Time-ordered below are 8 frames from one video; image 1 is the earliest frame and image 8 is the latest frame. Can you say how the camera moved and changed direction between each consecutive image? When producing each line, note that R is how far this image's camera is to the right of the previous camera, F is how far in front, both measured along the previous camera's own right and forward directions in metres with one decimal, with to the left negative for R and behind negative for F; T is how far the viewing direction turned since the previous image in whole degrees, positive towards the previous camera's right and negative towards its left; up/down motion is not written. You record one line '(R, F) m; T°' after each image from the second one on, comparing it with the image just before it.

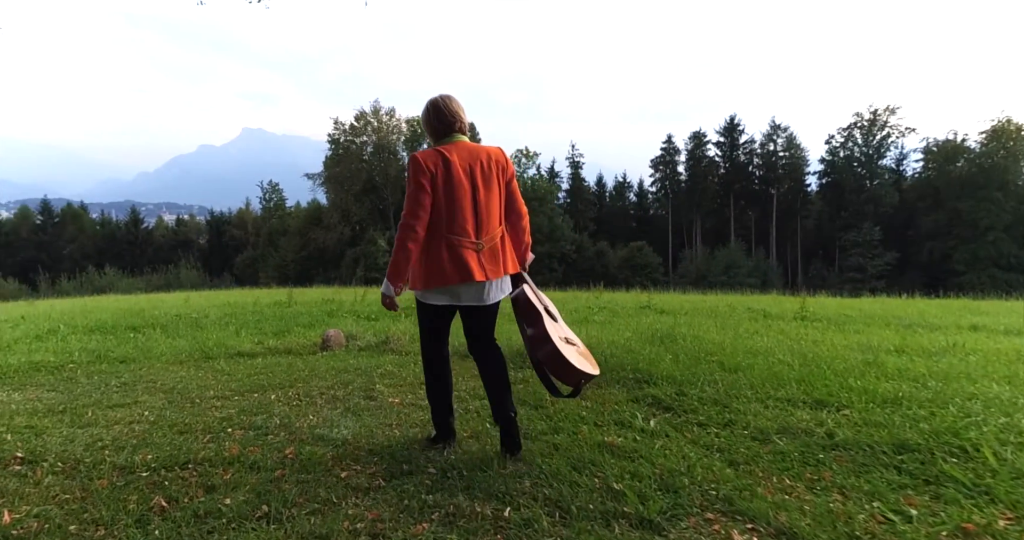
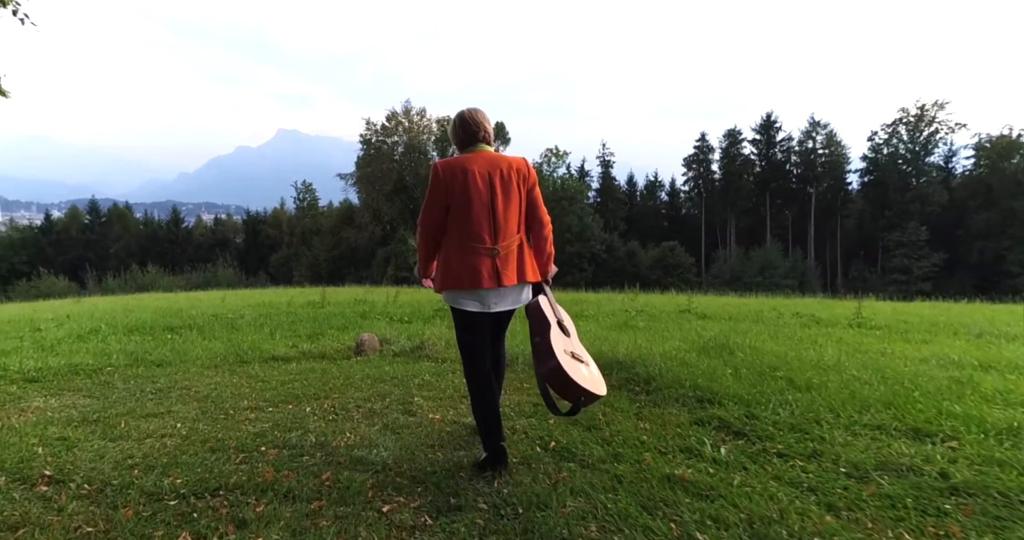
(-0.1, +0.3) m; -3°
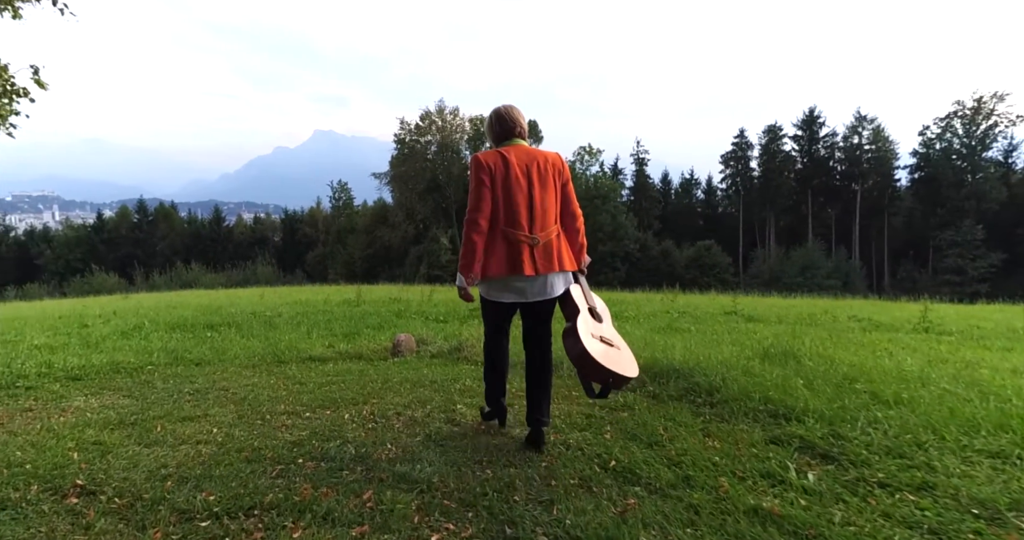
(-0.1, +0.3) m; -3°
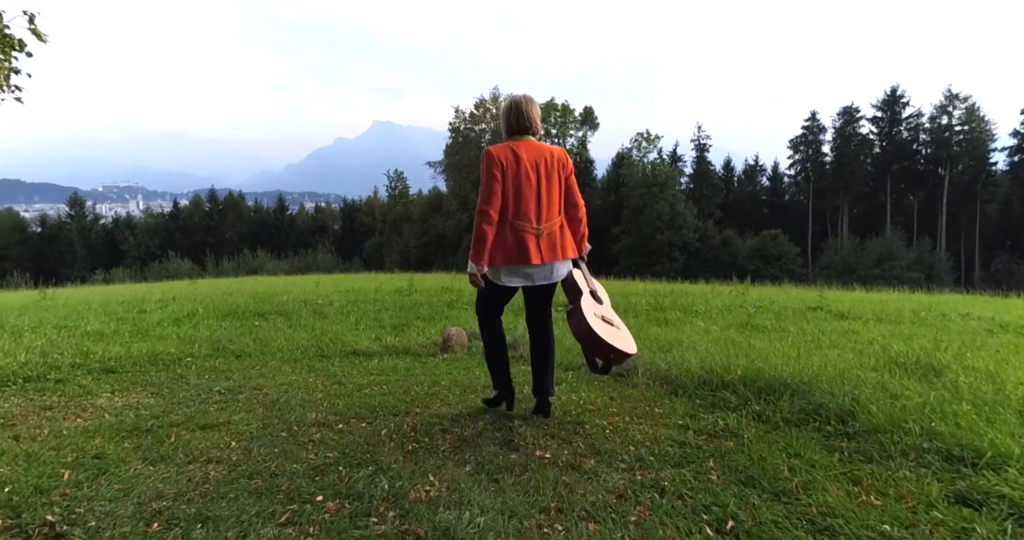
(-0.1, +0.8) m; -5°
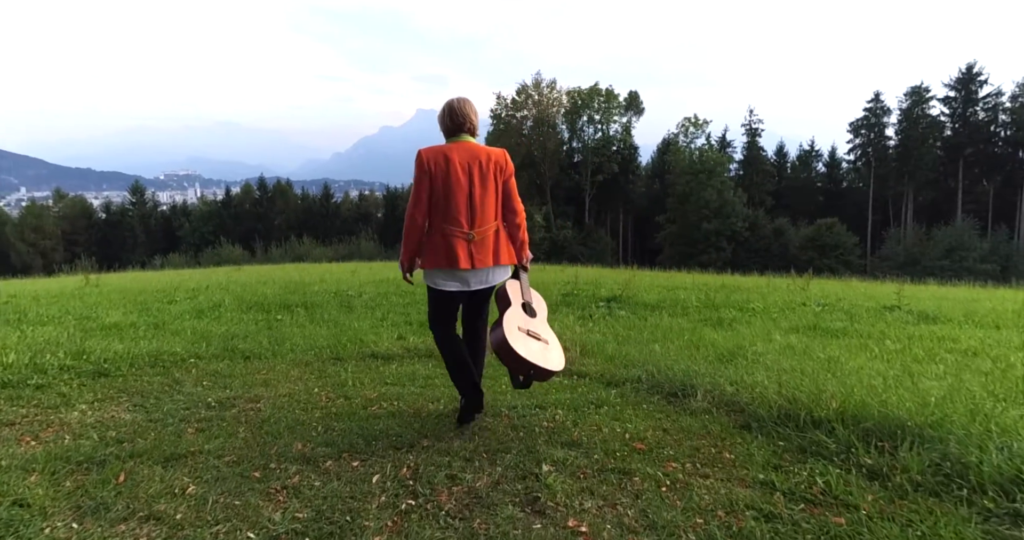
(+0.1, +0.9) m; -4°
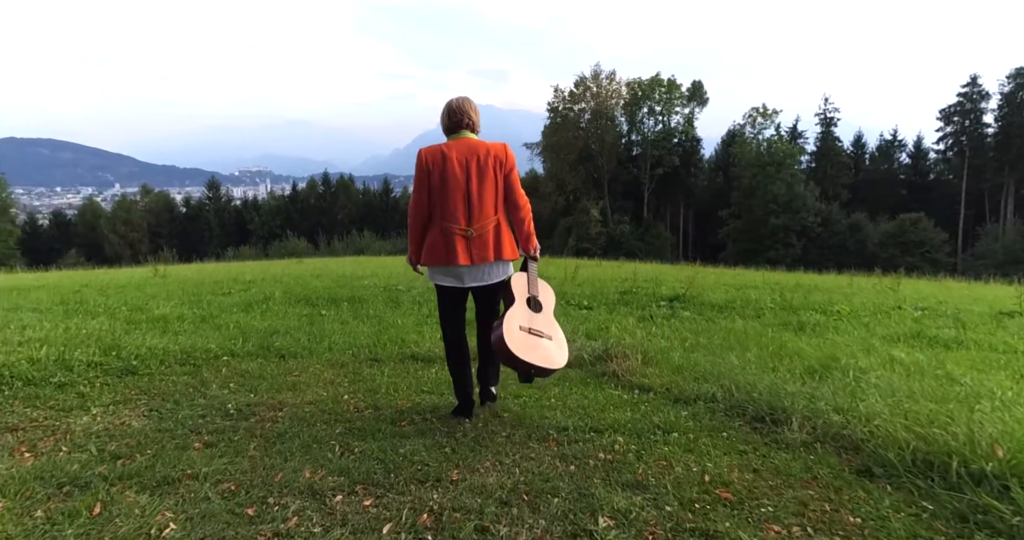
(0.0, +0.7) m; -5°
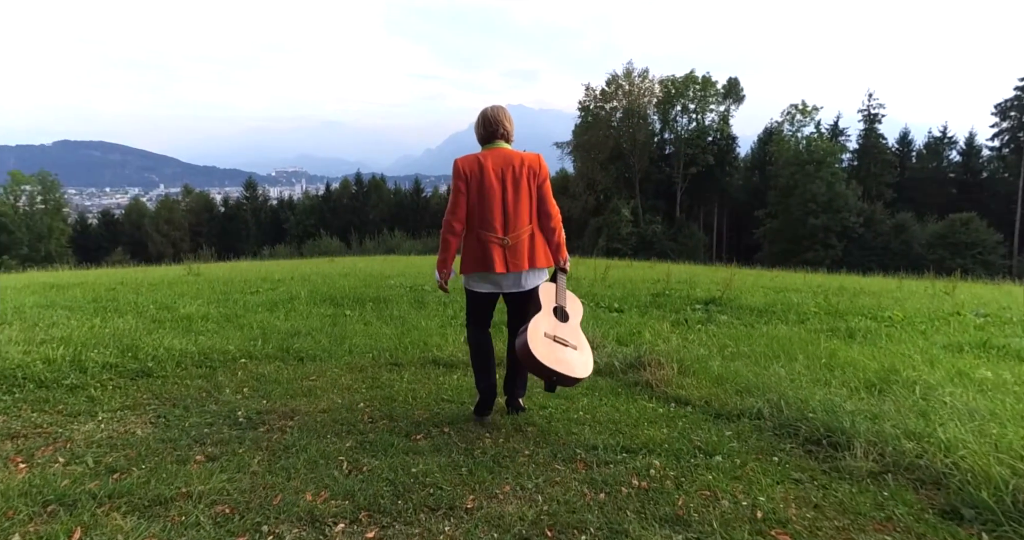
(0.0, +0.3) m; -3°
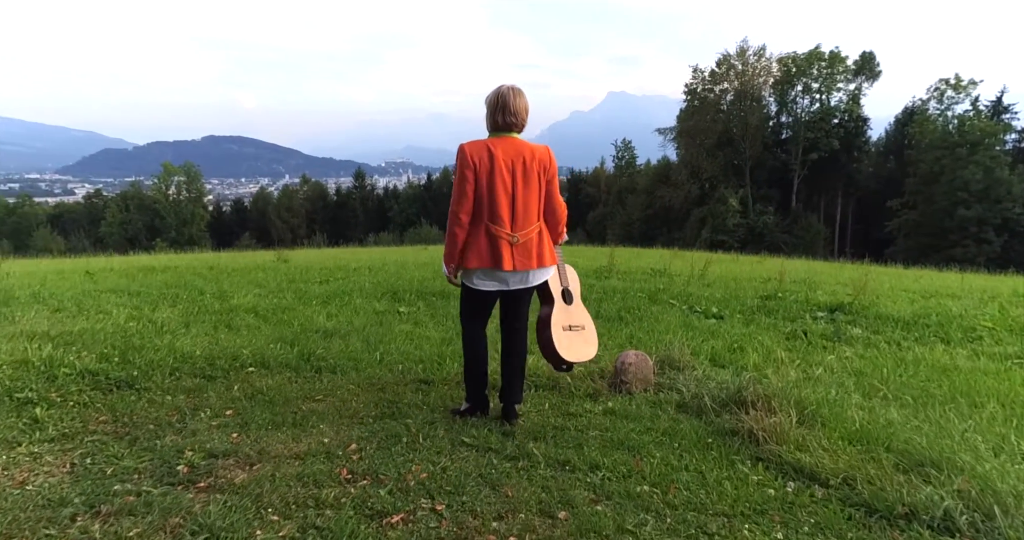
(+0.3, +1.4) m; -9°
